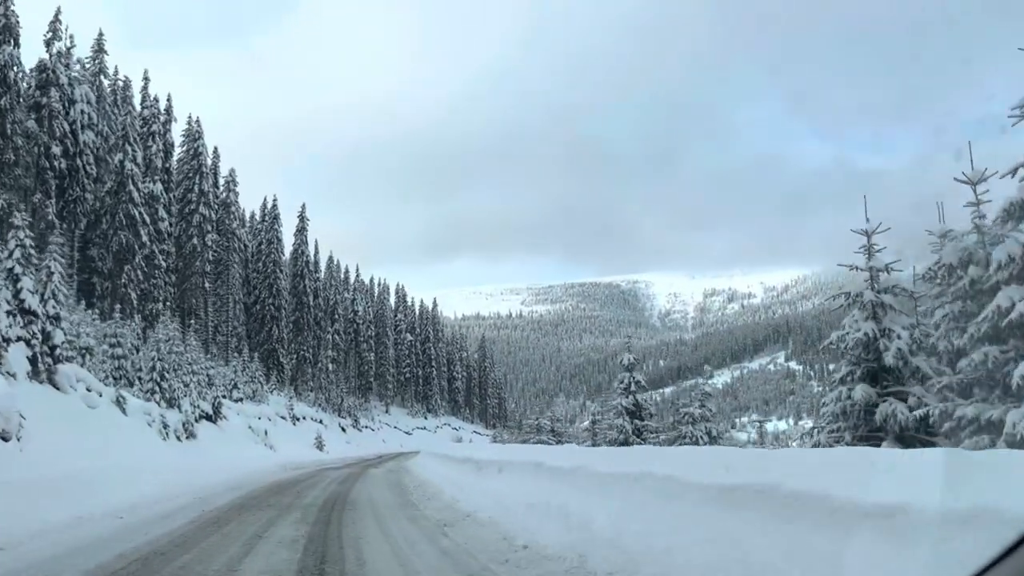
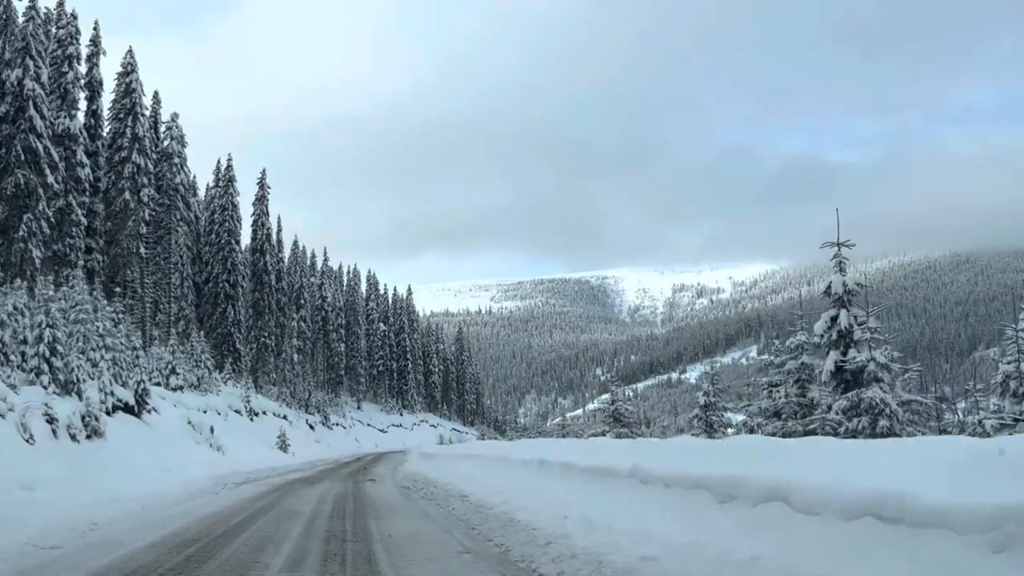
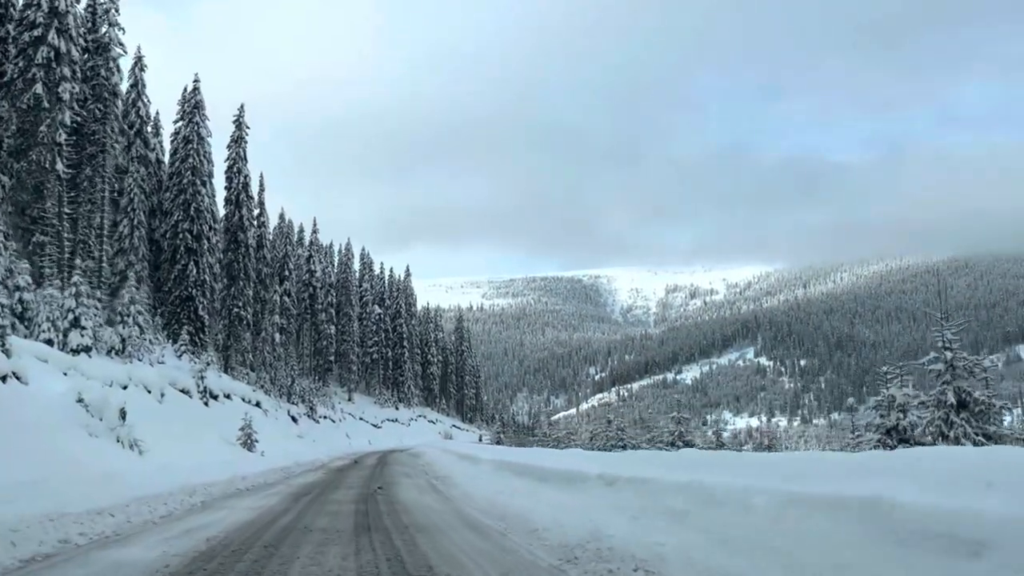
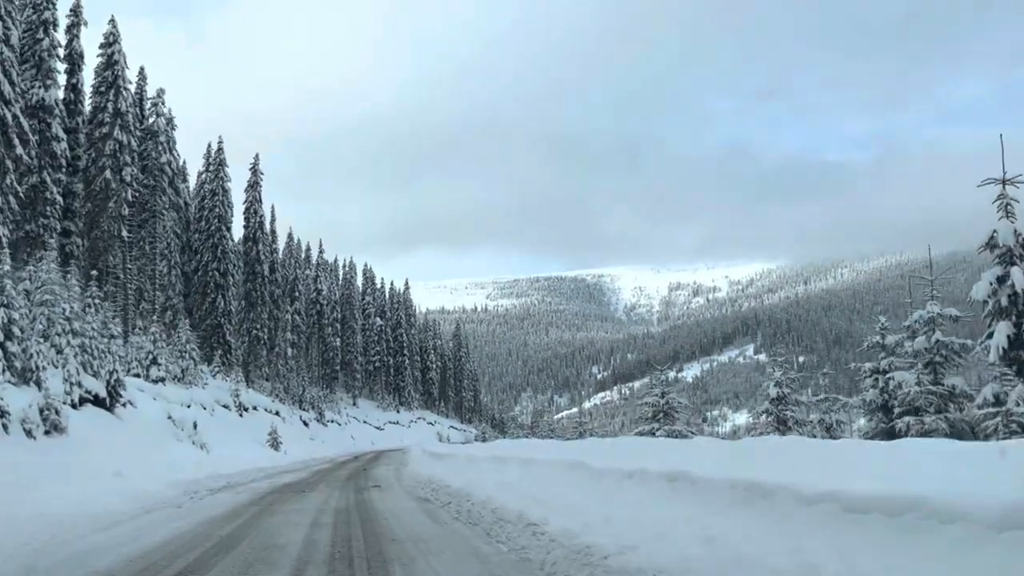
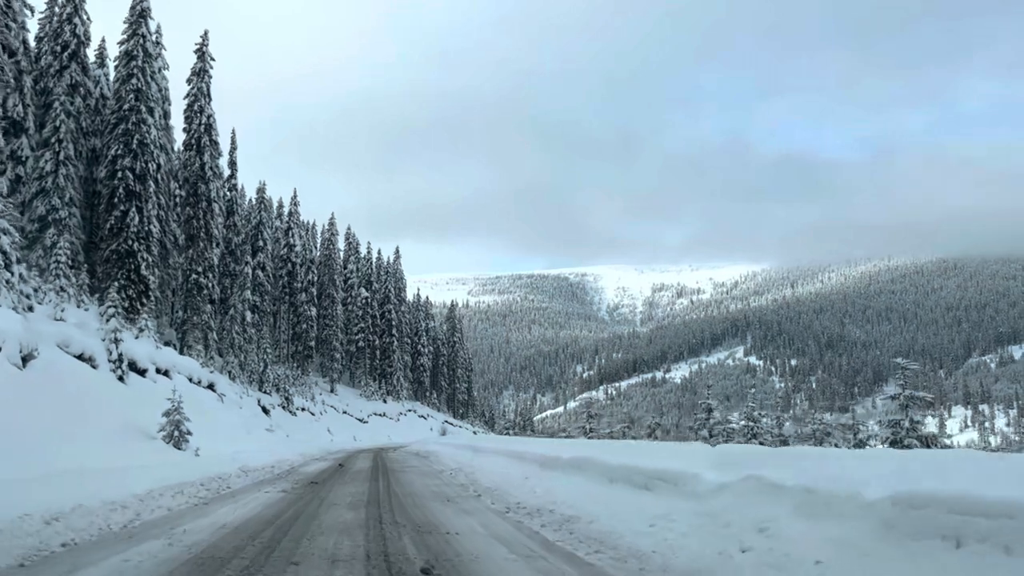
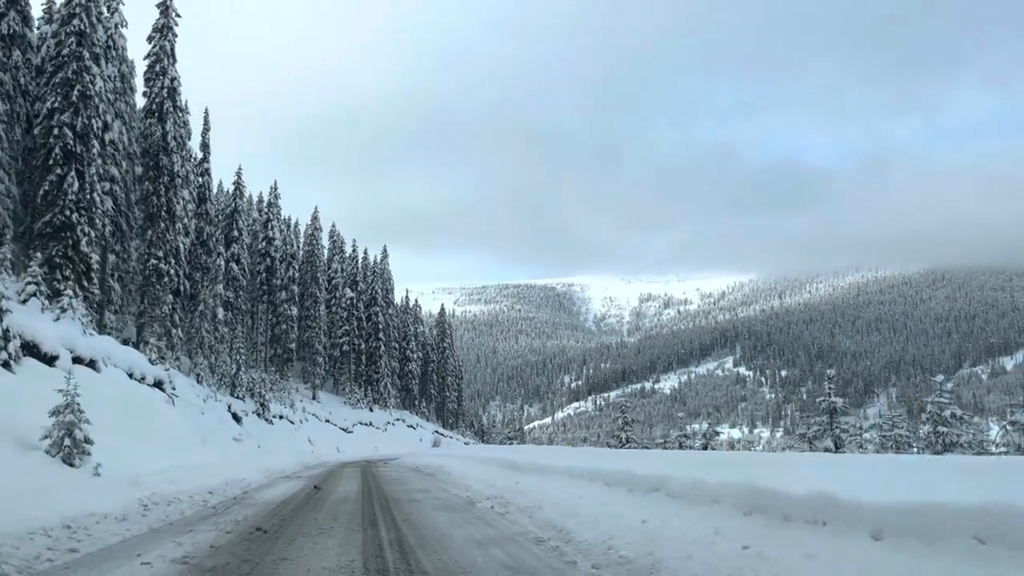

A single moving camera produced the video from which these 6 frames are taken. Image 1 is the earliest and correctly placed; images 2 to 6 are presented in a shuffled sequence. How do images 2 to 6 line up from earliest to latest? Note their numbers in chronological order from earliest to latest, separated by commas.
2, 4, 3, 5, 6
